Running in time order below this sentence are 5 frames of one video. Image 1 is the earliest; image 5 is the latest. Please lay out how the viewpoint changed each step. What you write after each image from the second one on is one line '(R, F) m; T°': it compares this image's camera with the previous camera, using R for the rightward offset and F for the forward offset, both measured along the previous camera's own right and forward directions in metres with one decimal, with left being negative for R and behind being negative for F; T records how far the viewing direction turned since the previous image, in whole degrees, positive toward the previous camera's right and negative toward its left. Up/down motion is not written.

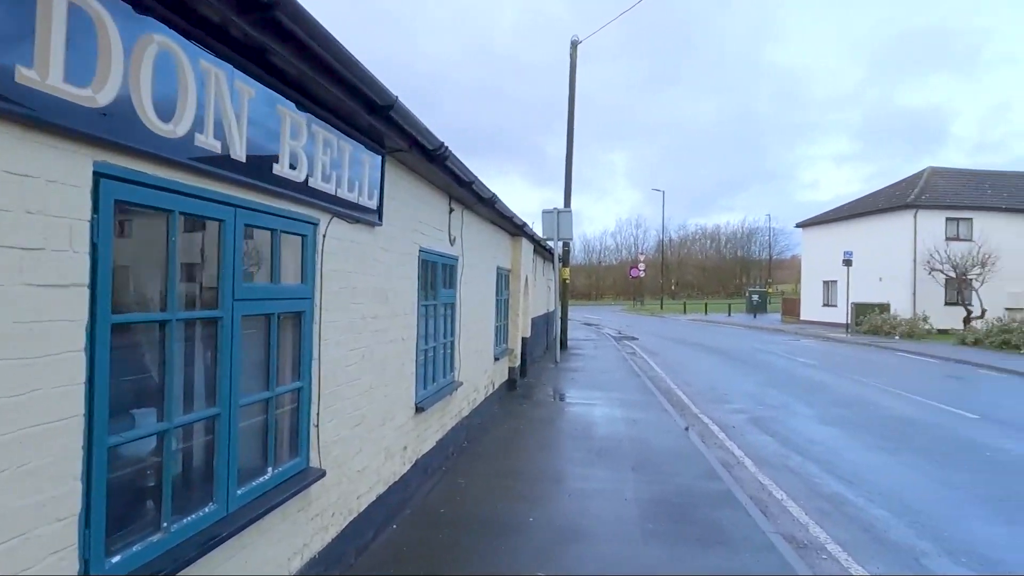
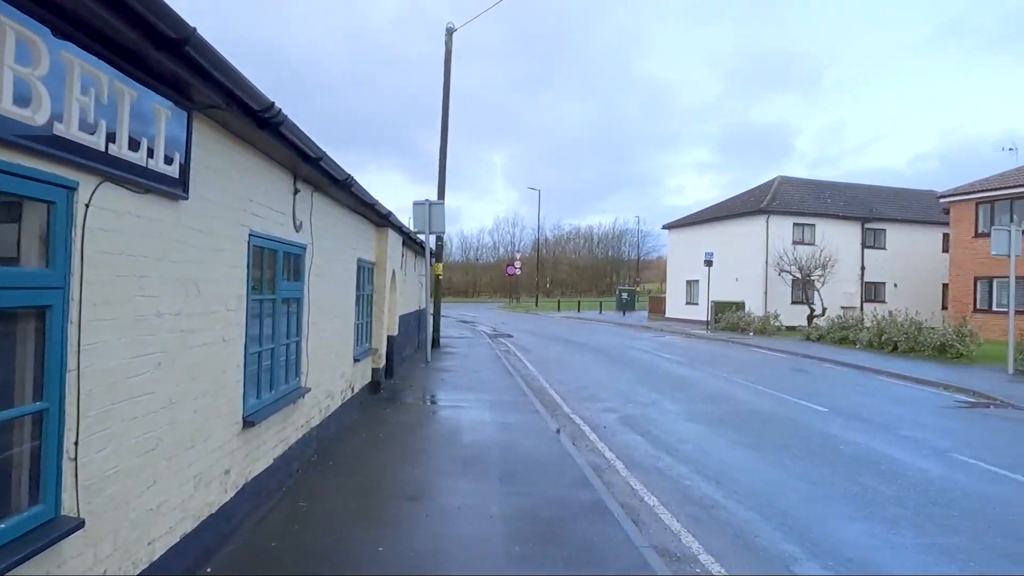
(+0.2, +0.6) m; +11°
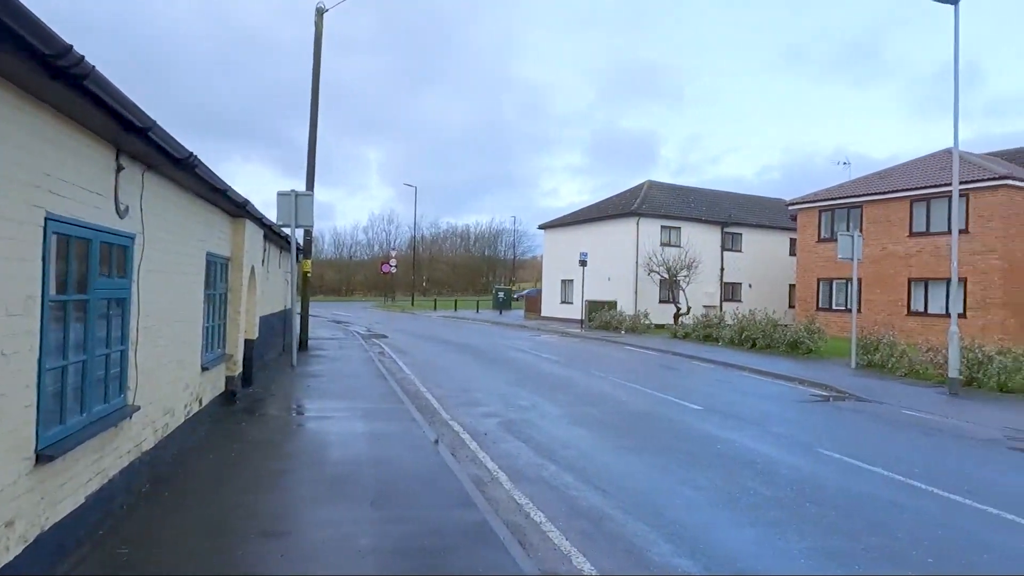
(0.0, +0.6) m; +11°
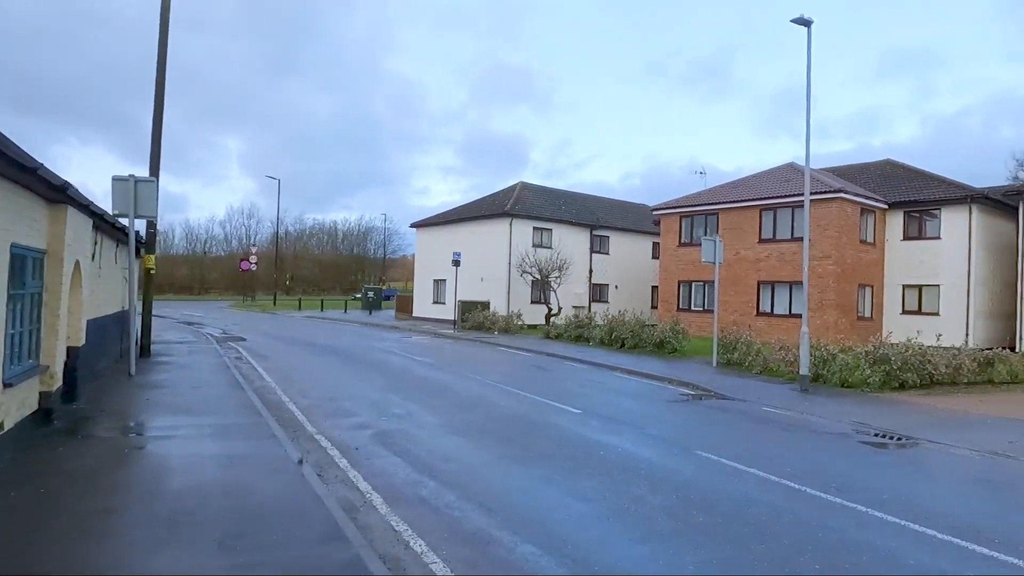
(-0.1, +0.6) m; +11°
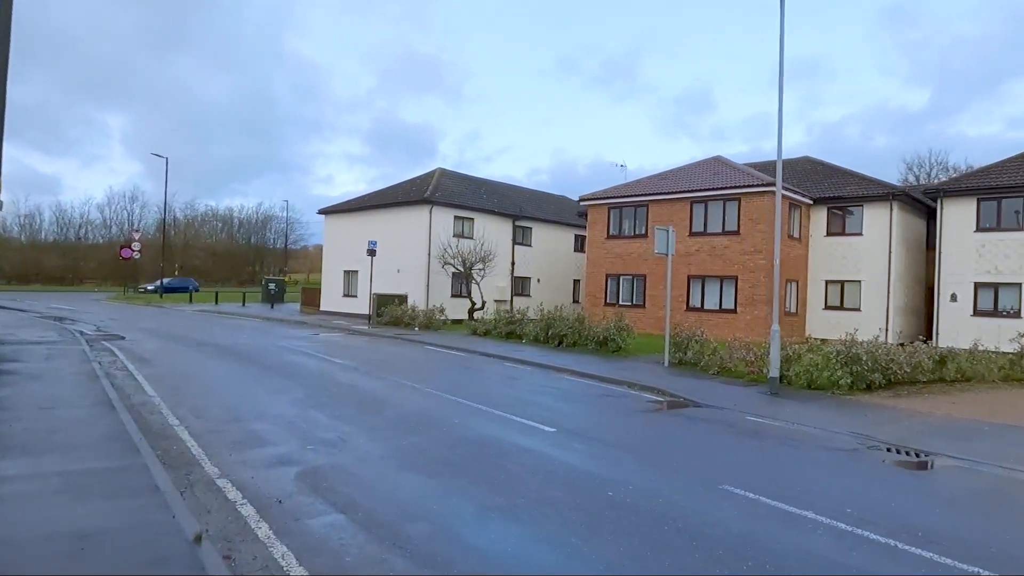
(-0.7, +2.1) m; +8°
